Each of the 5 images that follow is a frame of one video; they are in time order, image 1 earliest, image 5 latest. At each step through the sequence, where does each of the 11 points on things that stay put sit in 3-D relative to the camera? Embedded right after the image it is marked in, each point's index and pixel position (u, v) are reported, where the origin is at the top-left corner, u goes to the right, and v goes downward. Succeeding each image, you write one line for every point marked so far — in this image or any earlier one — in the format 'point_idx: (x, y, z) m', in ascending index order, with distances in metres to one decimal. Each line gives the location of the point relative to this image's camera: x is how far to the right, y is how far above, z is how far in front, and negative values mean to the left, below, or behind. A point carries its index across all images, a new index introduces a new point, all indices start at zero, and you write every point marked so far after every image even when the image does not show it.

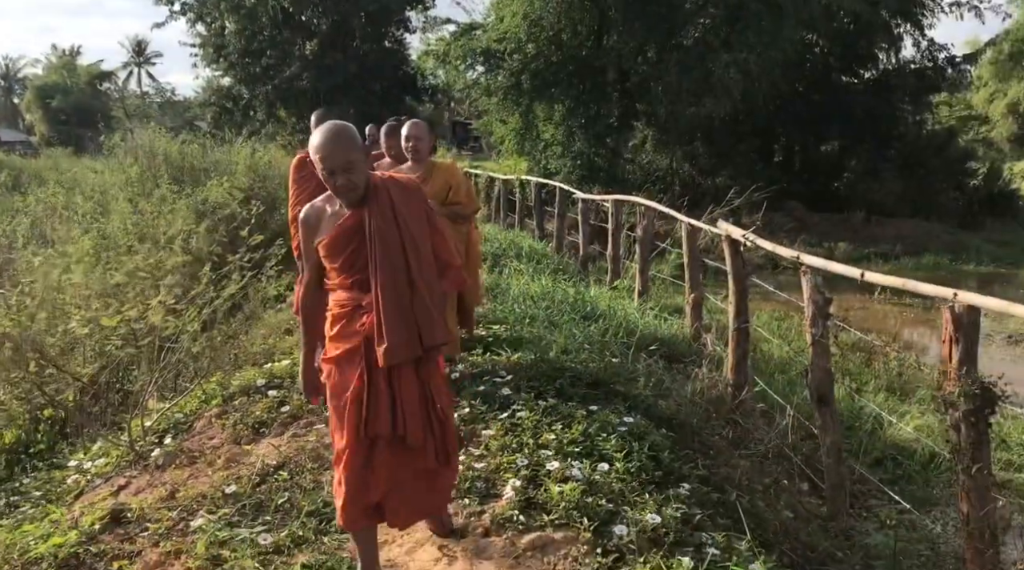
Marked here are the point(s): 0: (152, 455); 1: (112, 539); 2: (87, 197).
0: (-1.6, -0.8, +3.8) m
1: (-1.4, -0.9, +3.0) m
2: (-5.2, +1.0, +10.0) m
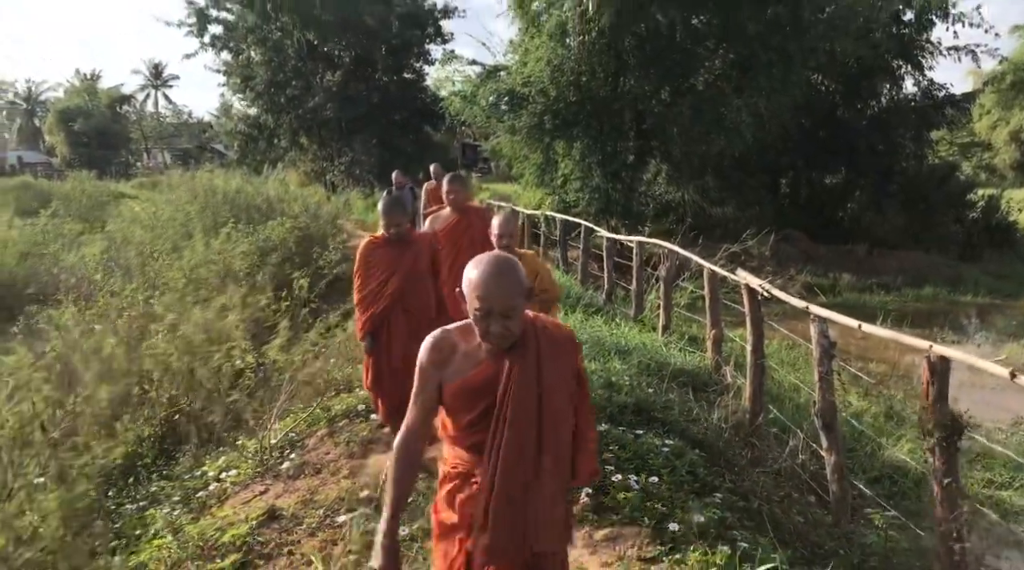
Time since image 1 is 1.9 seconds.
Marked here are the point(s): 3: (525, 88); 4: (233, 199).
0: (-1.3, -1.0, +4.6) m
1: (-1.1, -1.1, +3.9) m
2: (-4.8, +0.7, +10.9) m
3: (+0.3, +3.7, +15.7) m
4: (-4.2, +1.3, +12.5) m
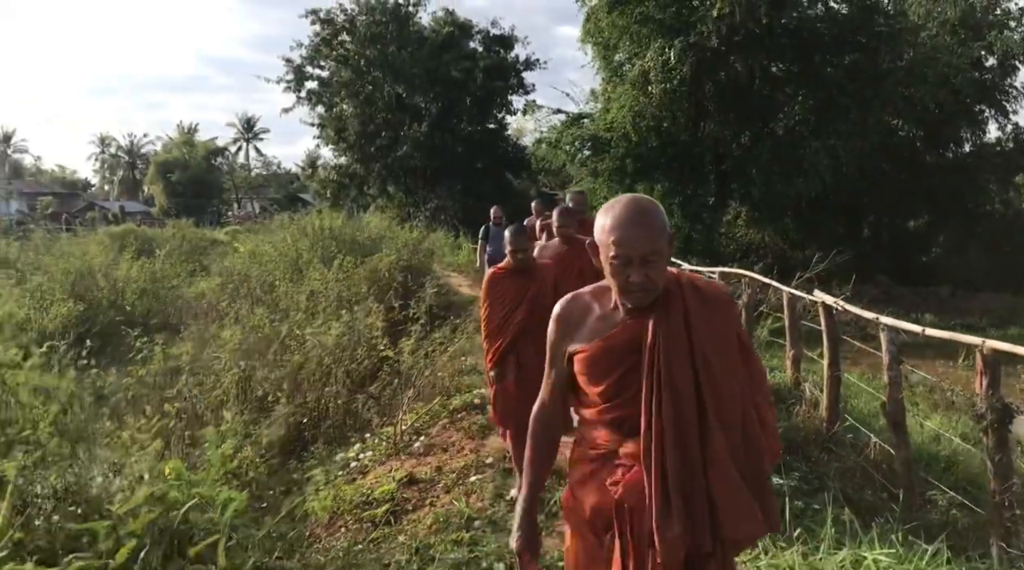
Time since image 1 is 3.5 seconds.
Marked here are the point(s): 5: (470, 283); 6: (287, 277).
0: (-0.7, -1.1, +5.4) m
1: (-0.5, -1.1, +4.6) m
2: (-3.6, +0.3, +12.1) m
3: (+1.9, +3.0, +16.6) m
4: (-2.9, +0.8, +13.6) m
5: (-0.9, 0.0, +16.2) m
6: (-3.2, +0.1, +11.7) m
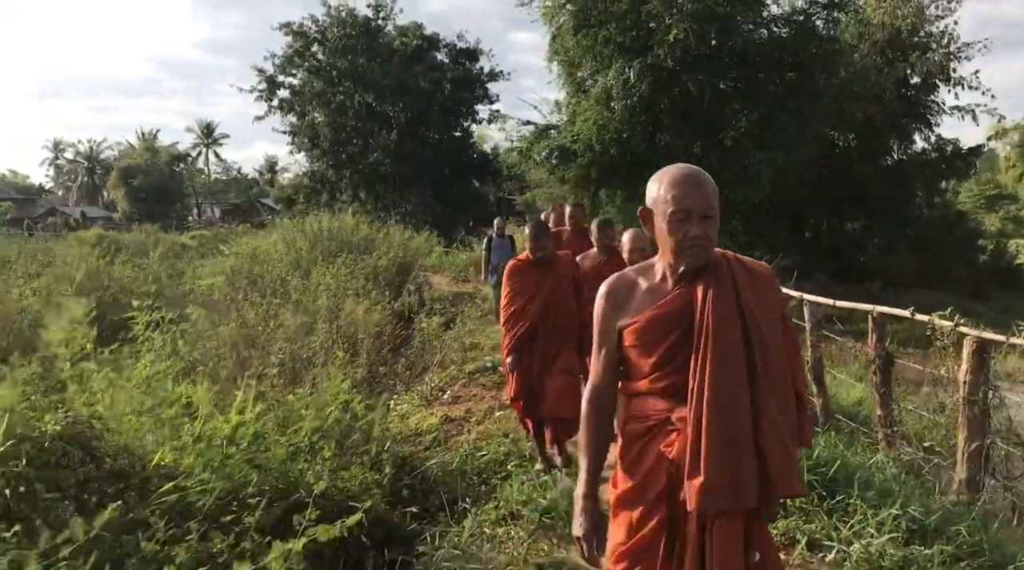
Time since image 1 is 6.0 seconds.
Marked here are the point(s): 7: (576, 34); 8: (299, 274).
0: (-0.6, -0.9, +6.9) m
1: (-0.4, -1.0, +6.1) m
2: (-3.9, +0.3, +13.4) m
3: (+1.3, +3.1, +18.2) m
4: (-3.3, +0.8, +15.0) m
5: (-1.4, +0.1, +17.6) m
6: (-3.4, +0.2, +13.0) m
7: (+1.4, +5.4, +18.0) m
8: (-3.3, +0.2, +12.9) m
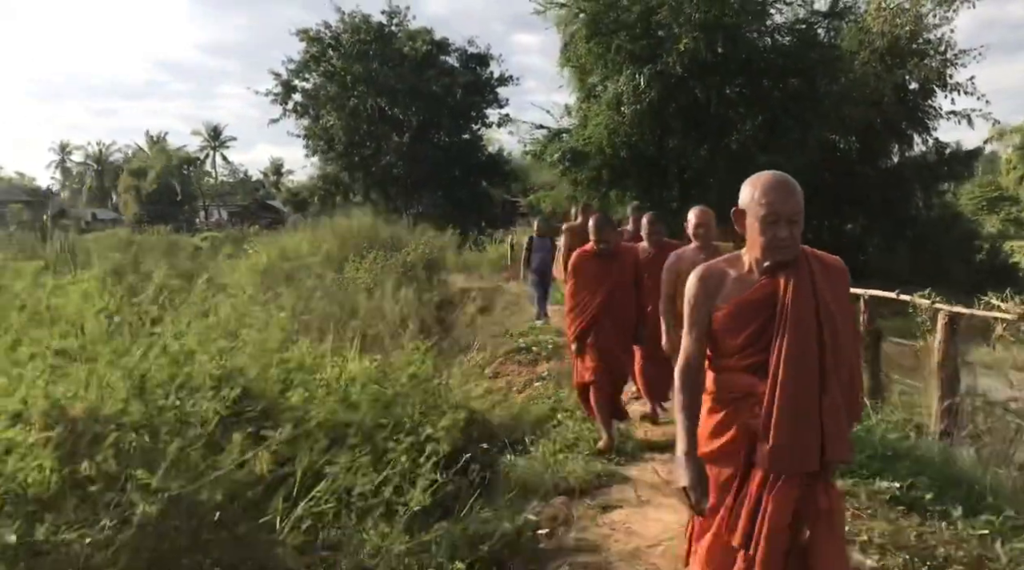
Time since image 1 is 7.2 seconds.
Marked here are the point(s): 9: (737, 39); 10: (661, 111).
0: (-0.3, -0.8, +7.7) m
1: (-0.1, -0.9, +6.9) m
2: (-3.6, +0.4, +14.2) m
3: (+1.7, +3.2, +19.0) m
4: (-2.9, +0.9, +15.8) m
5: (-1.1, +0.2, +18.5) m
6: (-3.1, +0.3, +13.9) m
7: (+1.7, +5.5, +18.8) m
8: (-3.0, +0.2, +13.8) m
9: (+4.7, +5.2, +17.6) m
10: (+3.3, +3.8, +18.3) m
